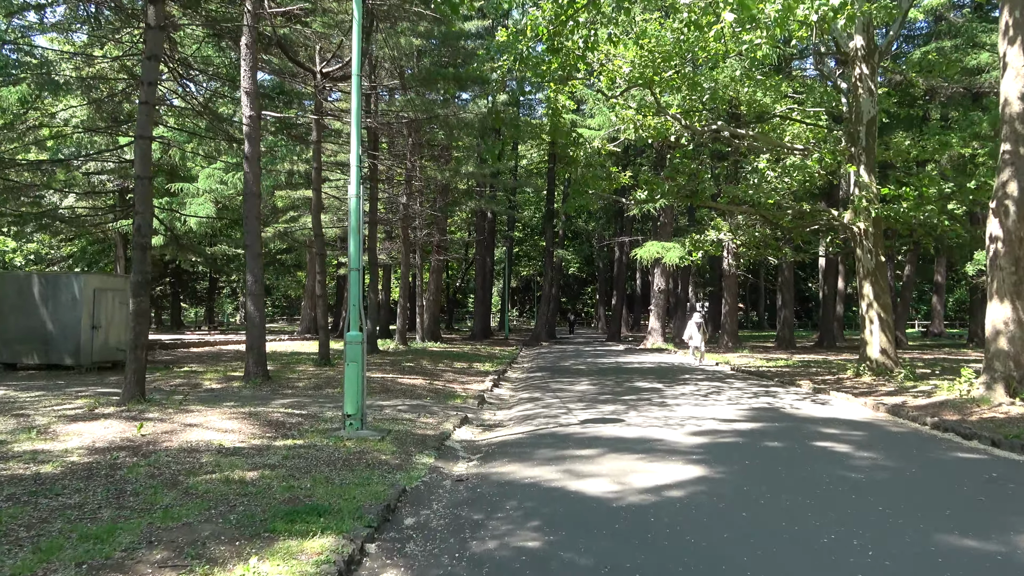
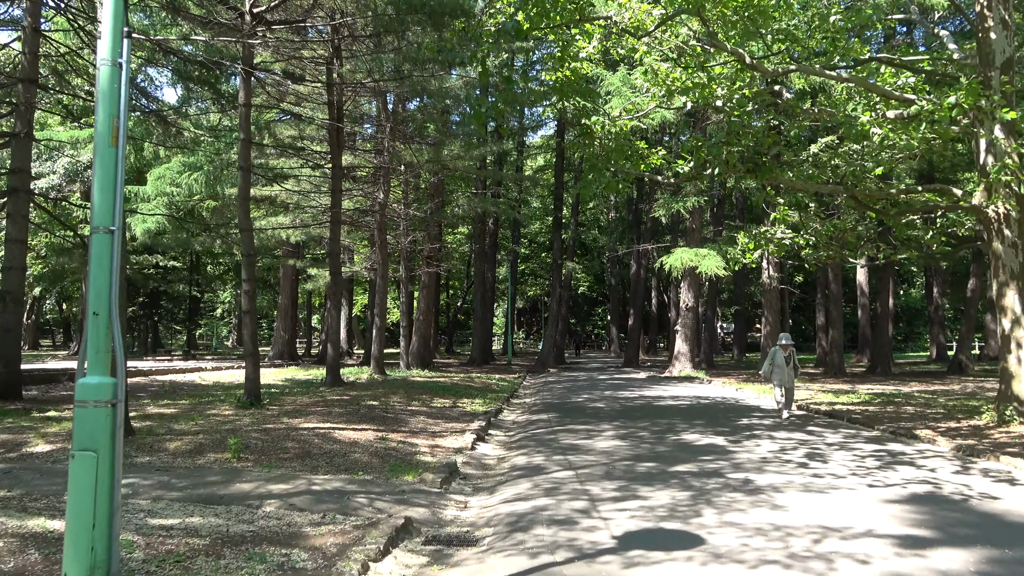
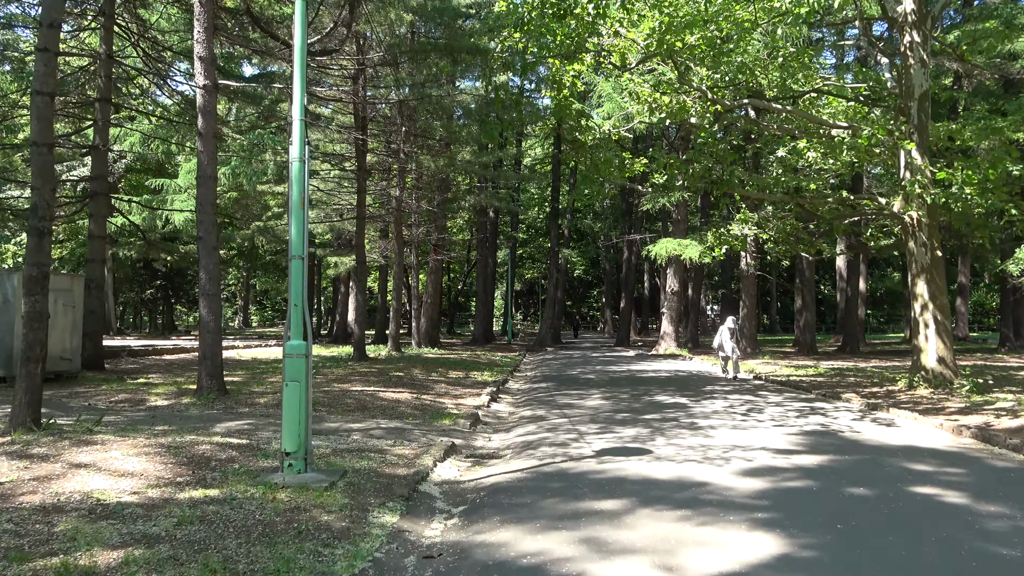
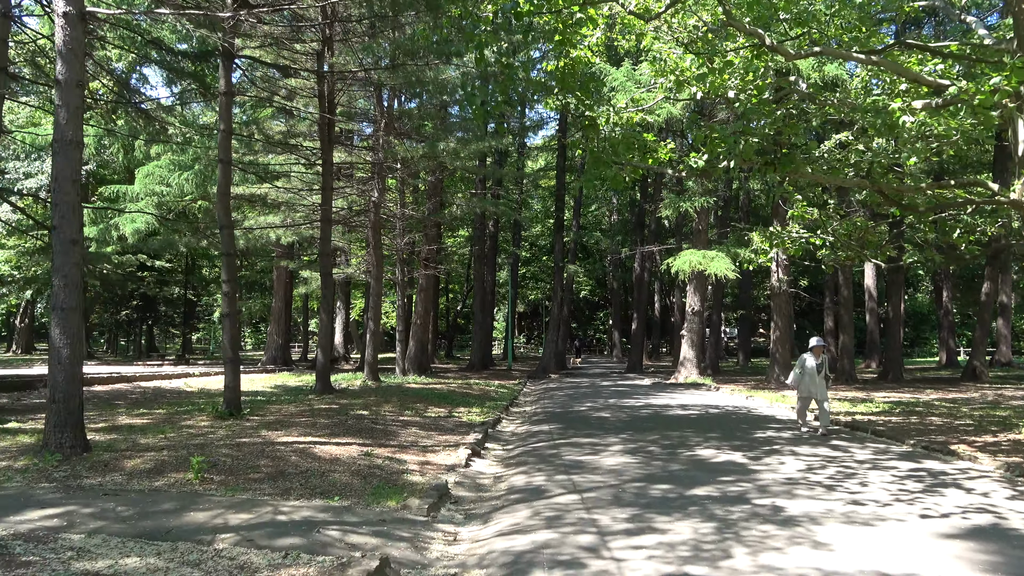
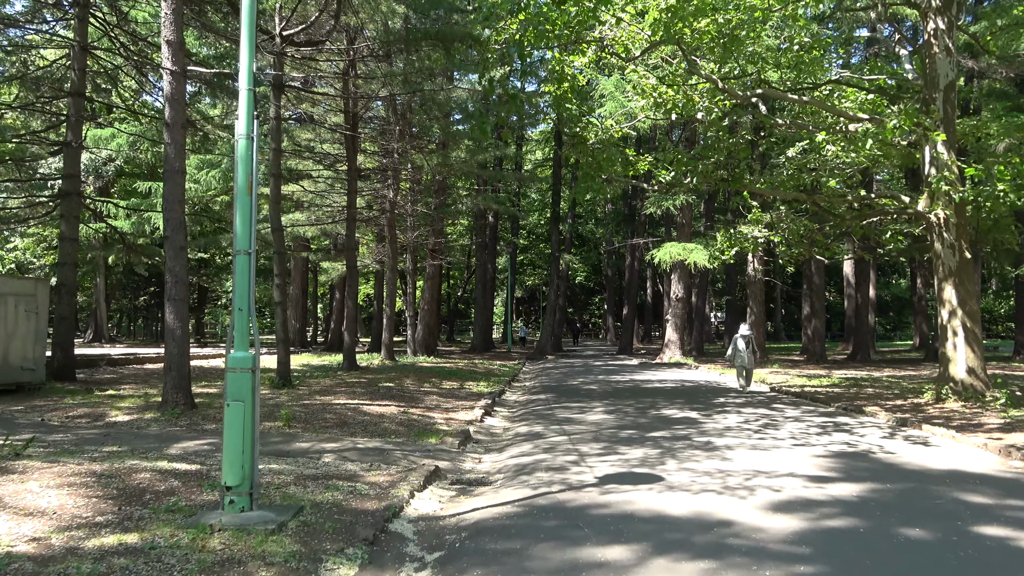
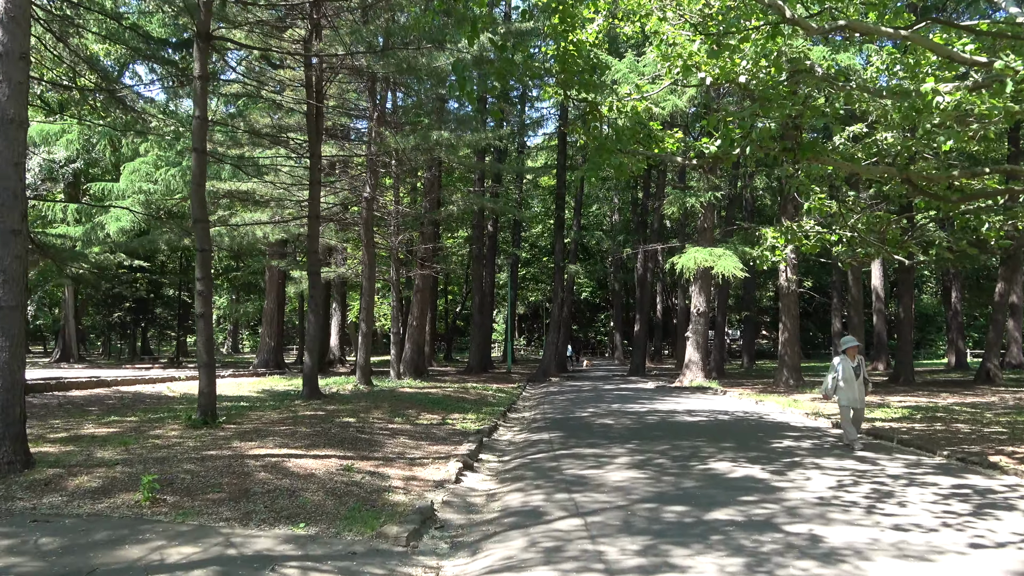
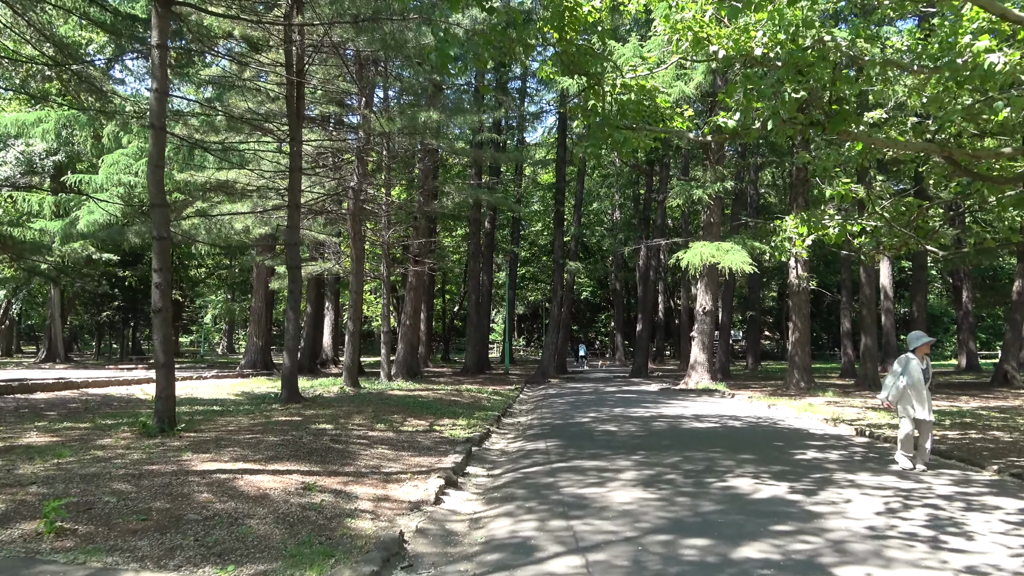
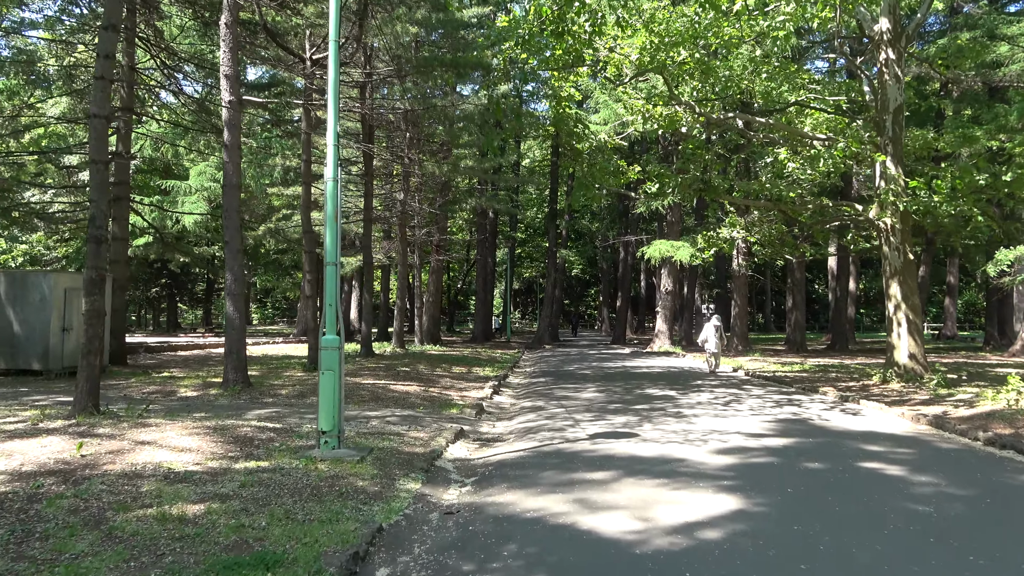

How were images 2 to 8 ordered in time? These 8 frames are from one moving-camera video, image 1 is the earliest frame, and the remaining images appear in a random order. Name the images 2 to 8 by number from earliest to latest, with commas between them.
8, 3, 5, 2, 4, 6, 7
